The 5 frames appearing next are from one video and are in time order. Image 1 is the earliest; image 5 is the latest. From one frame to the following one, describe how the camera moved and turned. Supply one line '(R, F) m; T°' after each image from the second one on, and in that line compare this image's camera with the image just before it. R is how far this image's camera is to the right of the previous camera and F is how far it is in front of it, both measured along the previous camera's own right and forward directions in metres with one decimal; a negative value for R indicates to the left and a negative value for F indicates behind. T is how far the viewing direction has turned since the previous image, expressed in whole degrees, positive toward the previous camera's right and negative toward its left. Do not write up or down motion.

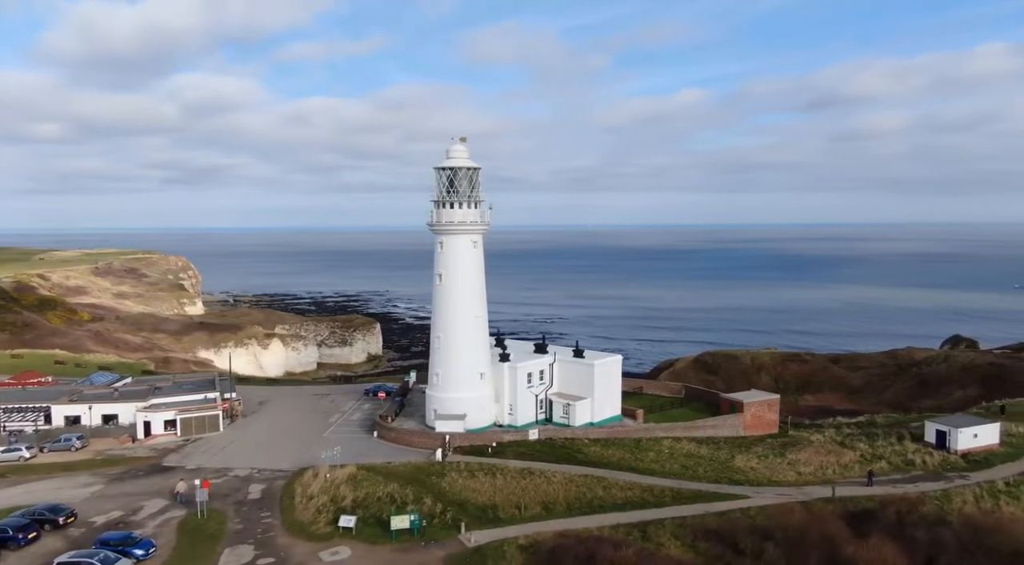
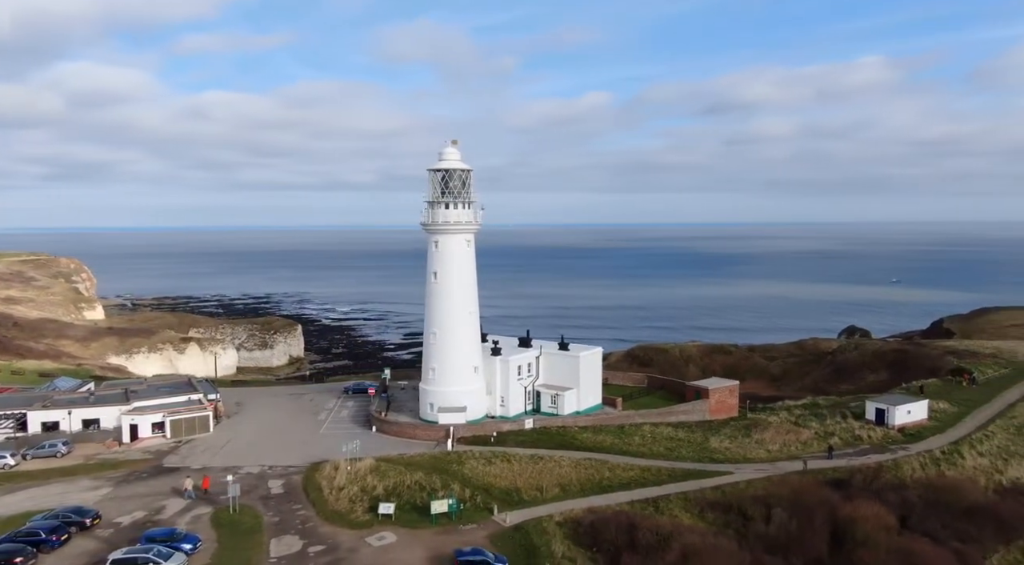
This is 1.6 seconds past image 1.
(-5.1, -2.3) m; +8°
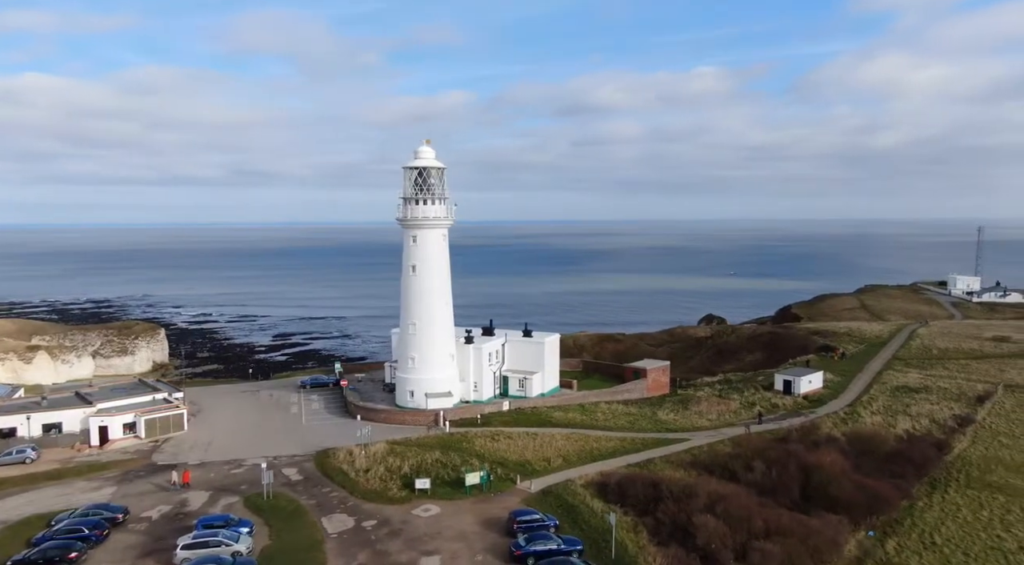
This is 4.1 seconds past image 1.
(-8.2, -2.7) m; +13°
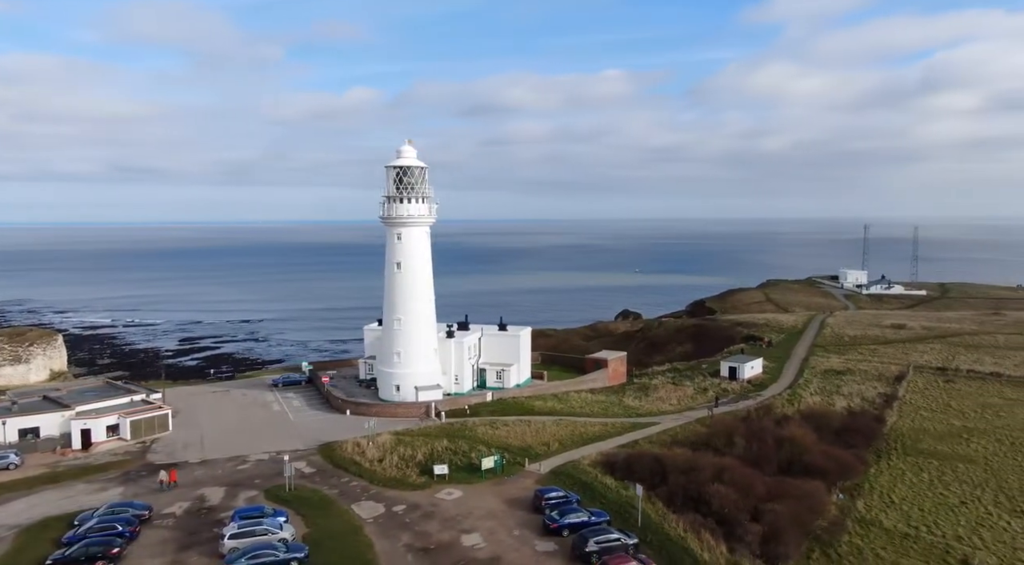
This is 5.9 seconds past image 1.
(-5.6, -1.7) m; +8°
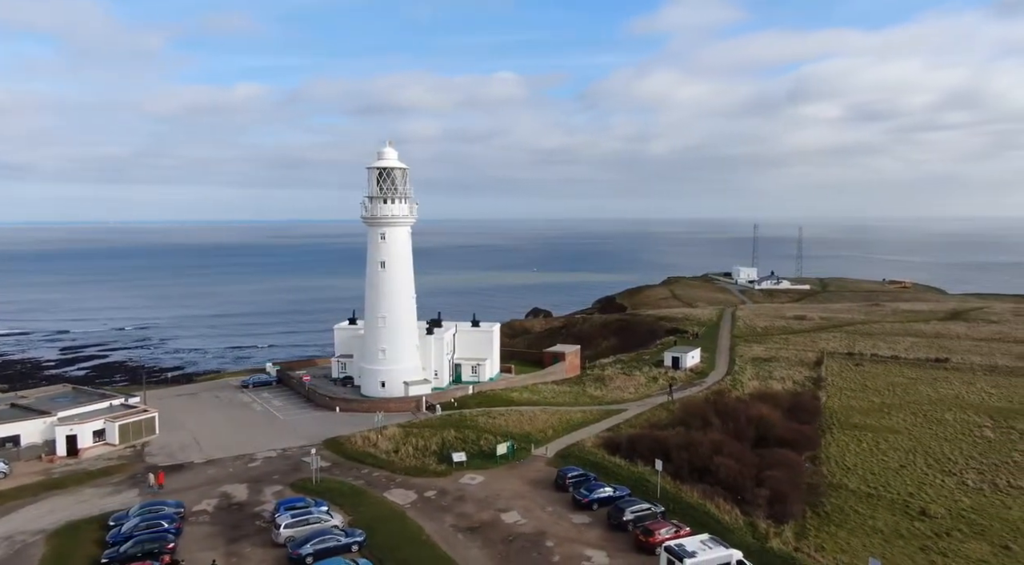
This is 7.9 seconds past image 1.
(-6.5, -1.7) m; +10°
